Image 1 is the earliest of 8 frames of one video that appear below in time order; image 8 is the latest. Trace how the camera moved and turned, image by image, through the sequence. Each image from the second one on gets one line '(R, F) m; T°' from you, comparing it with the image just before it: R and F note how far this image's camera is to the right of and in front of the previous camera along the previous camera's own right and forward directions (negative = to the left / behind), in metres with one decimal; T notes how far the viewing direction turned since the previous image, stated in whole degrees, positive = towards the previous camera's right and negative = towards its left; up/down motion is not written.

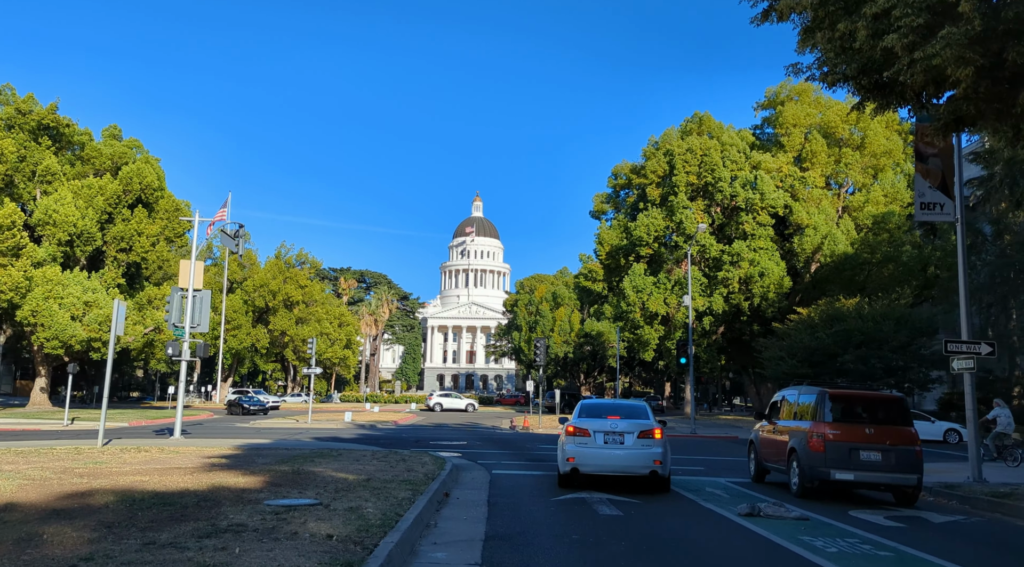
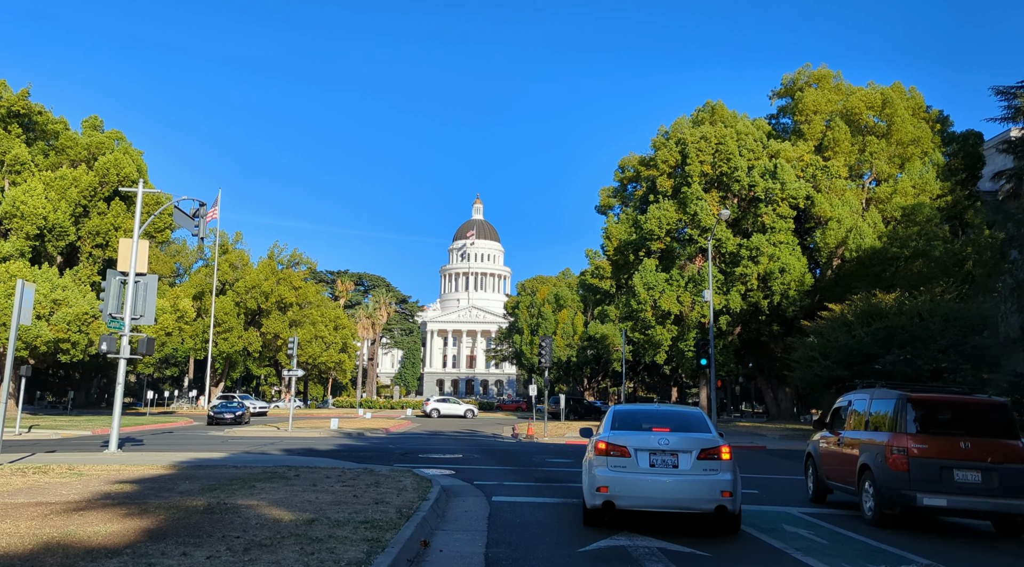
(-0.1, +2.7) m; 0°
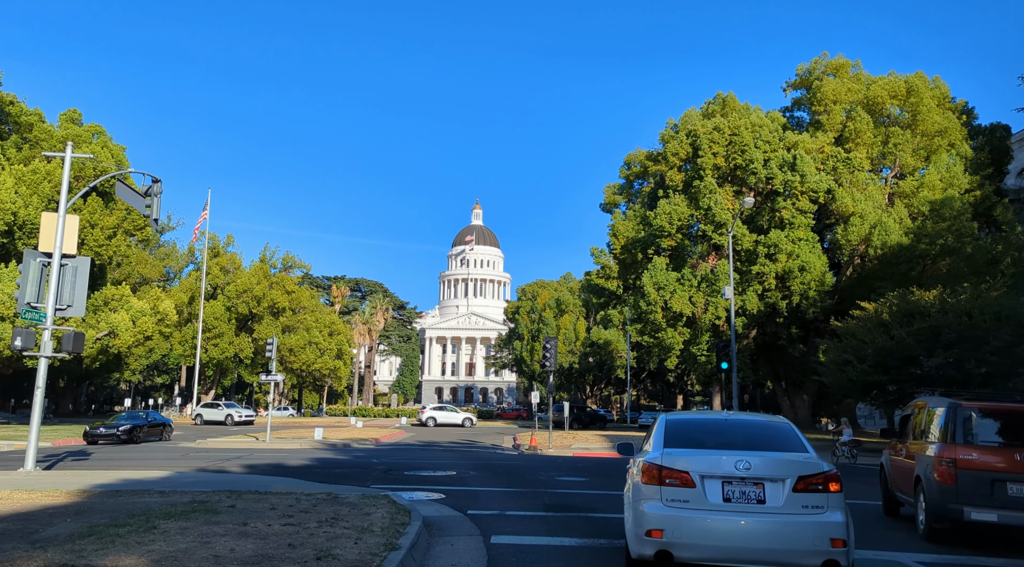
(-0.1, +2.3) m; 0°
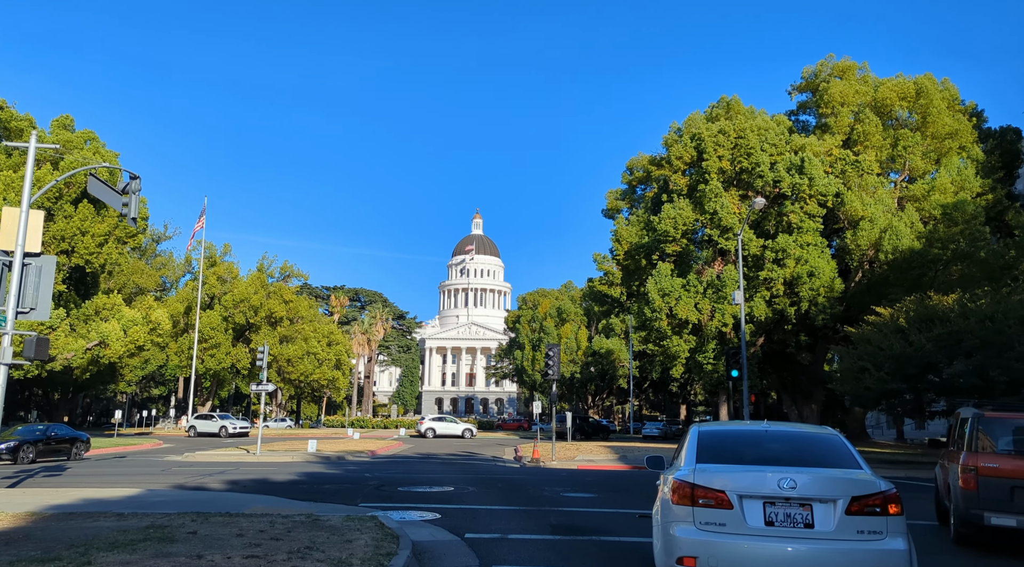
(0.0, +0.9) m; 0°
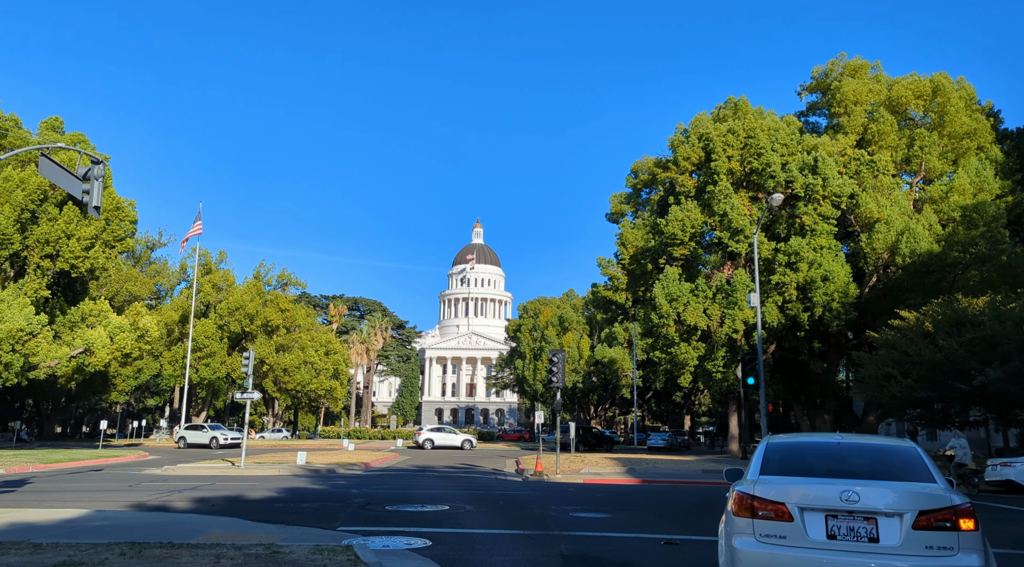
(0.0, +1.3) m; 0°
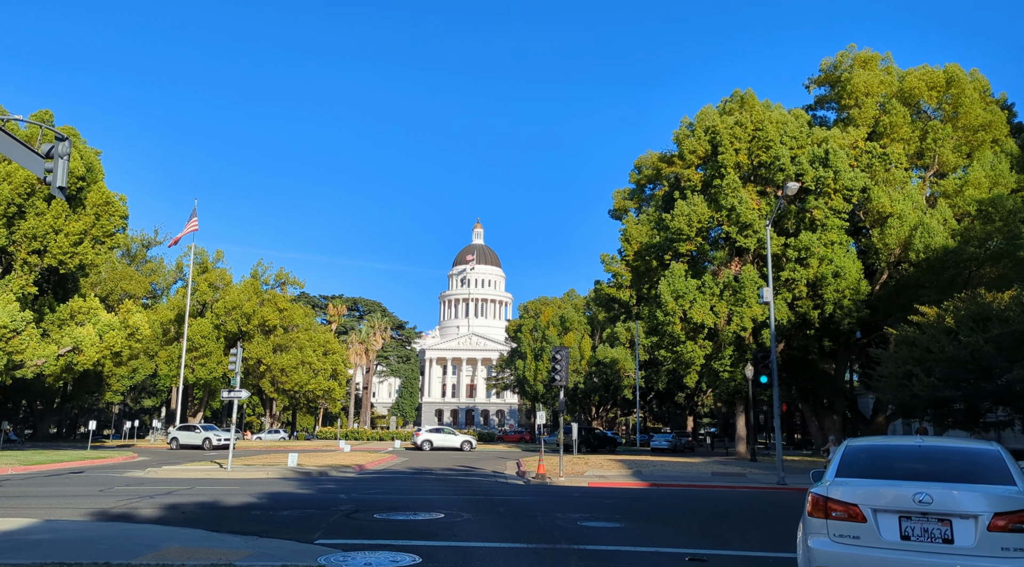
(0.0, +1.0) m; 0°
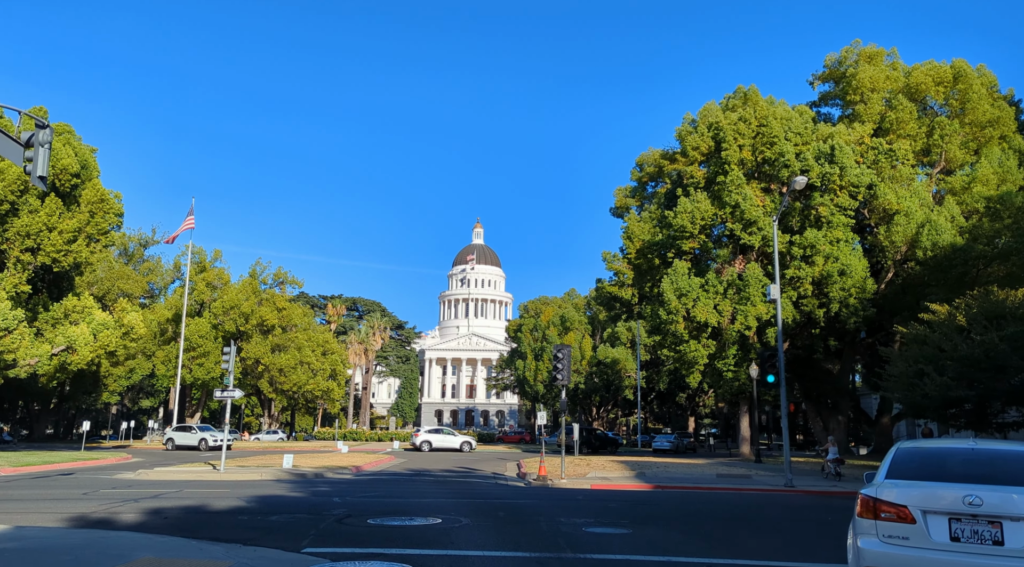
(0.0, +0.5) m; 0°
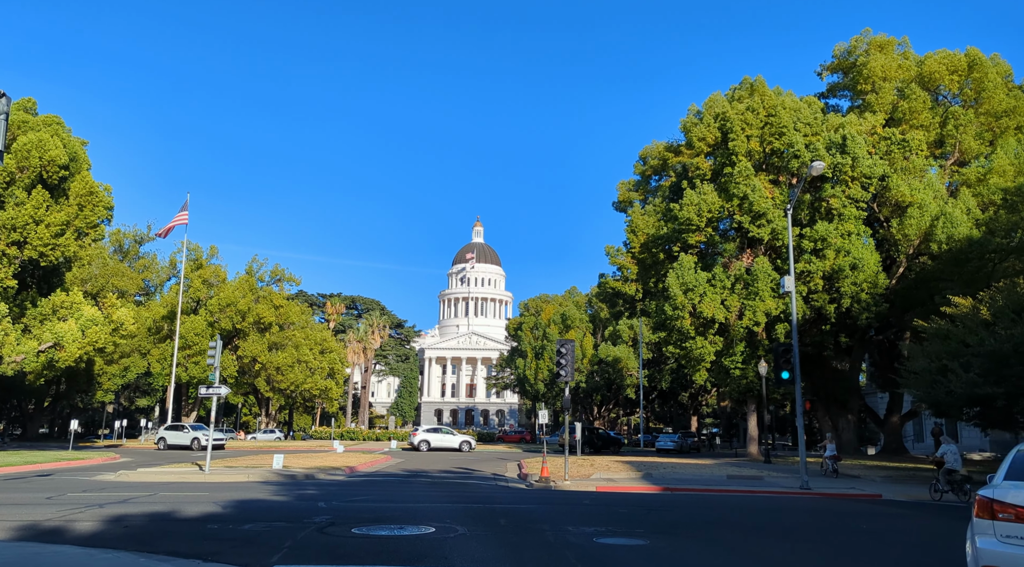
(0.0, +1.0) m; 0°
